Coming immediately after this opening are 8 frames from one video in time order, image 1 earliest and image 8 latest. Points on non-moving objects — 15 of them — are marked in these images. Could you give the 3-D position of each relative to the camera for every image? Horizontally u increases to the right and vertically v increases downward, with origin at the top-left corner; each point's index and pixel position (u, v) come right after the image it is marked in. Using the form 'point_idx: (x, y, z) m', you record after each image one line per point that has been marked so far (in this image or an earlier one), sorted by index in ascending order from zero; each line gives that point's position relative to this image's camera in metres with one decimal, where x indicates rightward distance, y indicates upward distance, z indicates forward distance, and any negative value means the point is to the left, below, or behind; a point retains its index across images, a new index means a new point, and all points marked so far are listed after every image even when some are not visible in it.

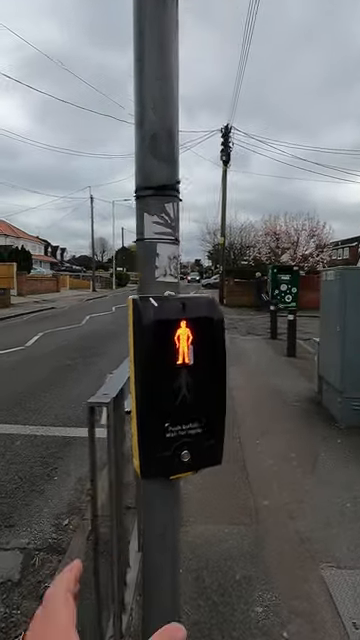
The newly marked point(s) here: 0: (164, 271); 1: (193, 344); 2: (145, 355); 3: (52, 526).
0: (-0.1, +0.2, +1.5) m
1: (0.0, -0.1, +1.3) m
2: (-0.1, -0.1, +1.3) m
3: (-1.0, -1.7, +3.3) m
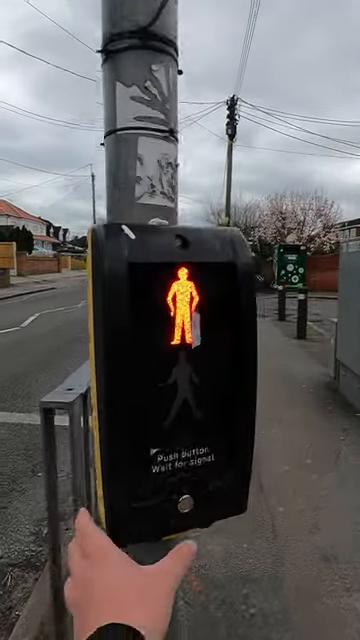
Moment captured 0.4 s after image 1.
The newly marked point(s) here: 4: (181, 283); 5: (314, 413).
0: (-0.1, +0.3, +0.9) m
1: (0.0, 0.0, +0.7) m
2: (-0.1, 0.0, +0.7) m
3: (-1.0, -1.5, +2.8) m
4: (0.0, +0.1, +0.7) m
5: (+1.4, -1.0, +4.4) m
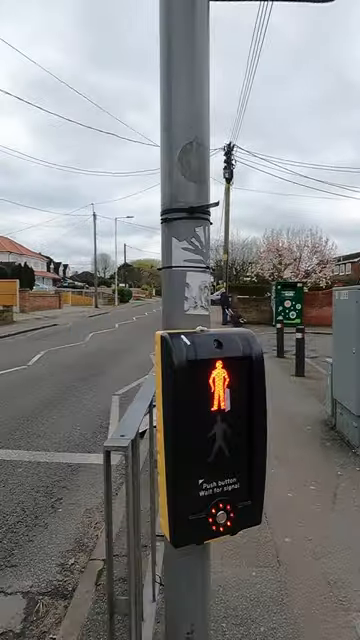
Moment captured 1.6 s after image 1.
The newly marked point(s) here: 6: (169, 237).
0: (0.0, +0.1, +1.3) m
1: (+0.1, -0.2, +1.1) m
2: (0.0, -0.2, +1.1) m
3: (-0.9, -1.9, +3.1) m
4: (+0.1, -0.1, +1.1) m
5: (+1.5, -1.5, +4.7) m
6: (0.0, +0.3, +1.3) m
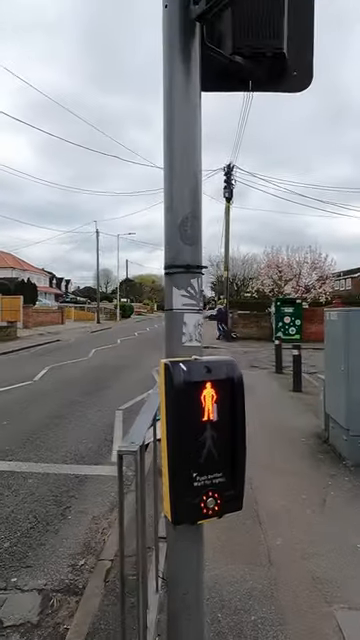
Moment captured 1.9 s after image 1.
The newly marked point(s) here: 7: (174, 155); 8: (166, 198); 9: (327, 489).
0: (0.0, -0.1, +1.7) m
1: (+0.1, -0.3, +1.5) m
2: (0.0, -0.3, +1.5) m
3: (-0.9, -2.0, +3.4) m
4: (+0.1, -0.2, +1.5) m
5: (+1.5, -1.8, +5.0) m
6: (0.0, +0.1, +1.6) m
7: (0.0, +0.7, +1.6) m
8: (-0.1, +0.5, +1.7) m
9: (+1.6, -1.8, +4.4) m
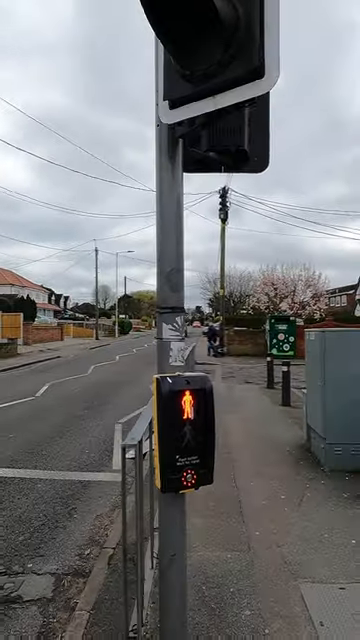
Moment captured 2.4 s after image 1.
0: (0.0, -0.2, +2.3) m
1: (+0.1, -0.4, +2.1) m
2: (-0.1, -0.5, +2.1) m
3: (-1.0, -2.2, +3.9) m
4: (0.0, -0.4, +2.1) m
5: (+1.5, -2.0, +5.6) m
6: (-0.1, 0.0, +2.3) m
7: (-0.1, +0.5, +2.3) m
8: (-0.1, +0.4, +2.3) m
9: (+1.5, -2.0, +4.9) m
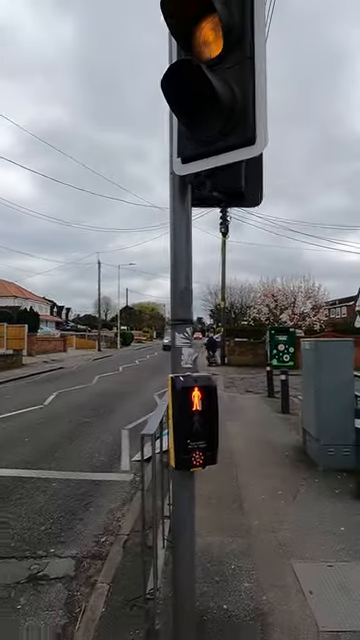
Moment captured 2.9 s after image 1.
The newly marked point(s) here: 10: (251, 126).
0: (0.0, -0.3, +2.8) m
1: (+0.1, -0.5, +2.6) m
2: (0.0, -0.5, +2.6) m
3: (-0.9, -2.4, +4.3) m
4: (+0.1, -0.4, +2.6) m
5: (+1.5, -2.2, +6.0) m
6: (0.0, -0.1, +2.8) m
7: (0.0, +0.5, +2.8) m
8: (-0.1, +0.3, +2.8) m
9: (+1.6, -2.2, +5.4) m
10: (+0.4, +1.1, +2.3) m
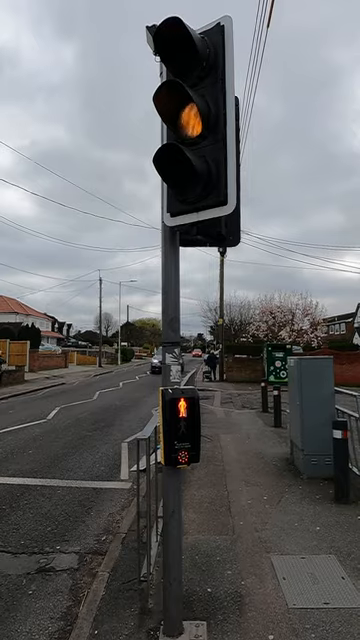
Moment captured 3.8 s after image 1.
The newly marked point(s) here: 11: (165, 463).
0: (-0.1, -0.5, +3.3) m
1: (0.0, -0.7, +3.1) m
2: (-0.1, -0.7, +3.1) m
3: (-1.0, -2.6, +4.8) m
4: (0.0, -0.6, +3.1) m
5: (+1.5, -2.5, +6.5) m
6: (-0.1, -0.3, +3.3) m
7: (-0.1, +0.3, +3.4) m
8: (-0.1, +0.1, +3.4) m
9: (+1.5, -2.5, +5.8) m
10: (+0.3, +0.9, +2.9) m
11: (-0.1, -1.1, +3.1) m
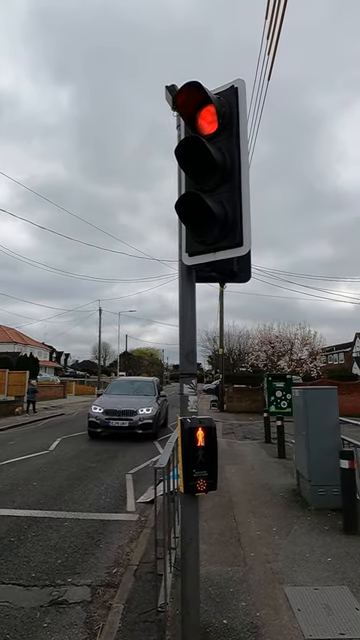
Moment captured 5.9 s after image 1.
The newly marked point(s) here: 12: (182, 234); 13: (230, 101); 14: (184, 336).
0: (+0.1, -0.7, +3.5) m
1: (+0.2, -0.9, +3.3) m
2: (0.0, -1.0, +3.2) m
3: (-0.9, -3.0, +4.8) m
4: (+0.2, -0.9, +3.3) m
5: (+1.6, -3.0, +6.5) m
6: (0.0, -0.5, +3.5) m
7: (0.0, 0.0, +3.6) m
8: (0.0, -0.2, +3.6) m
9: (+1.6, -2.9, +5.8) m
10: (+0.5, +0.7, +3.1) m
11: (0.0, -1.3, +3.2) m
12: (0.0, +0.7, +3.4) m
13: (+0.4, +1.8, +3.3) m
14: (0.0, -0.1, +3.6) m
